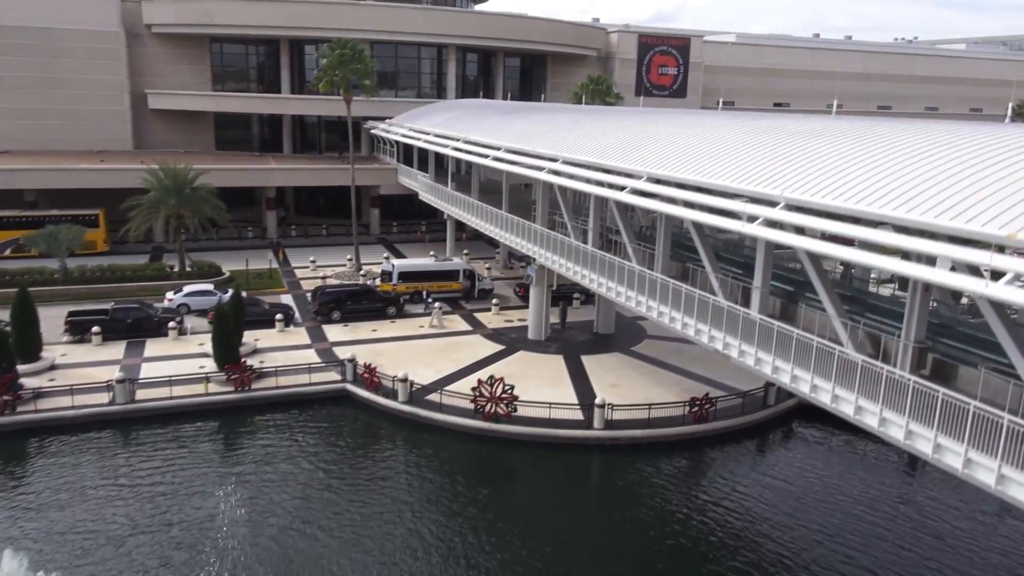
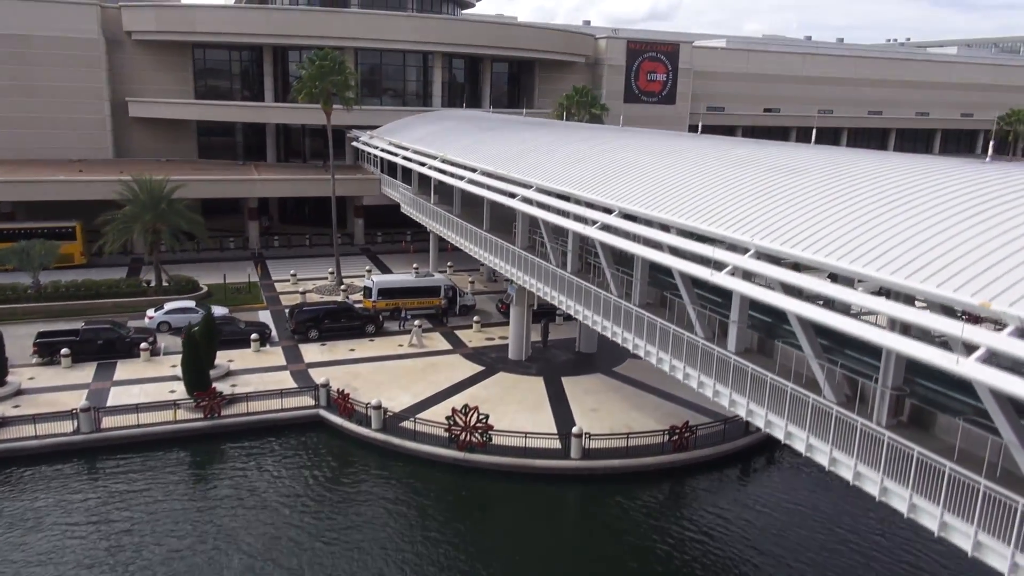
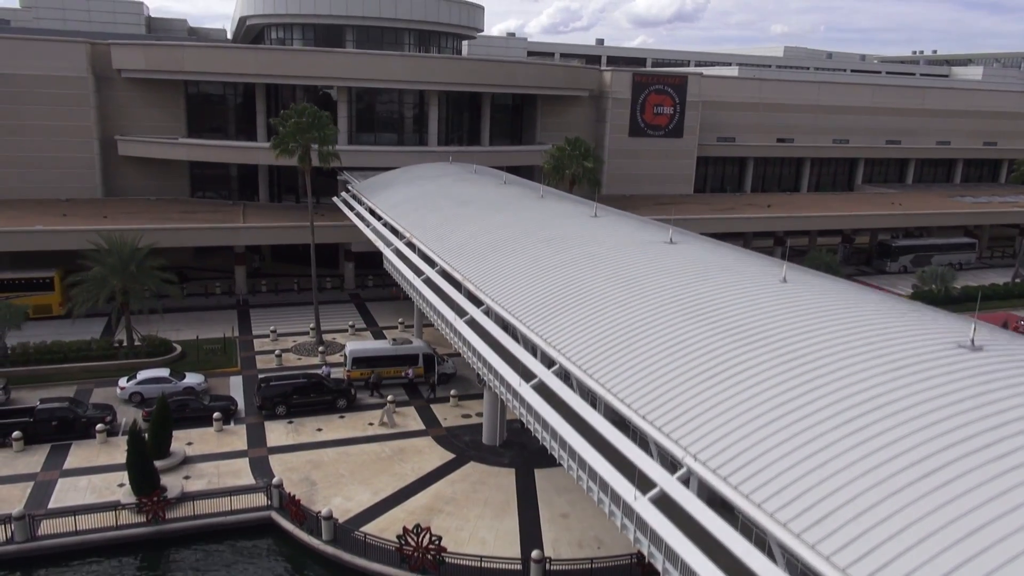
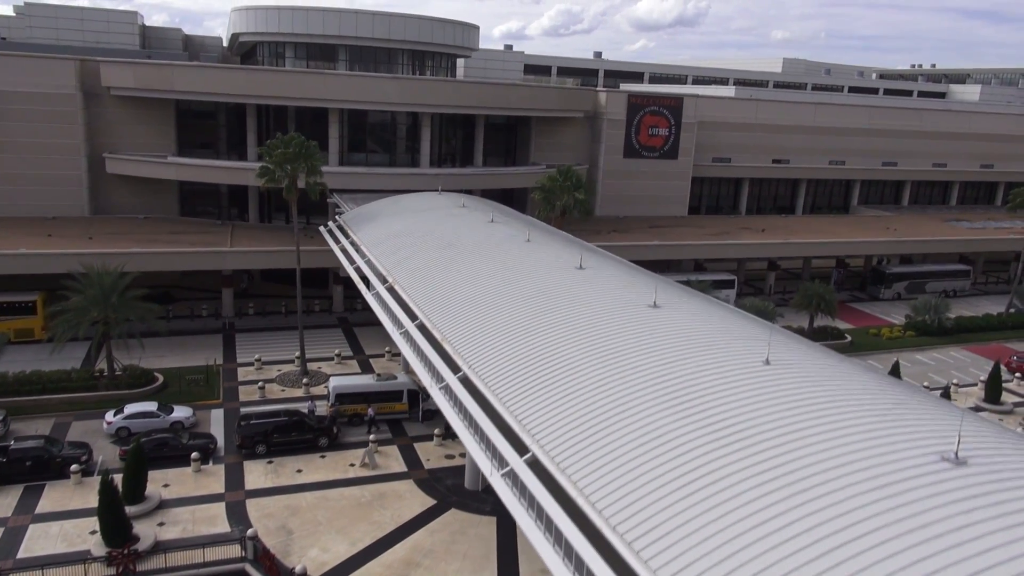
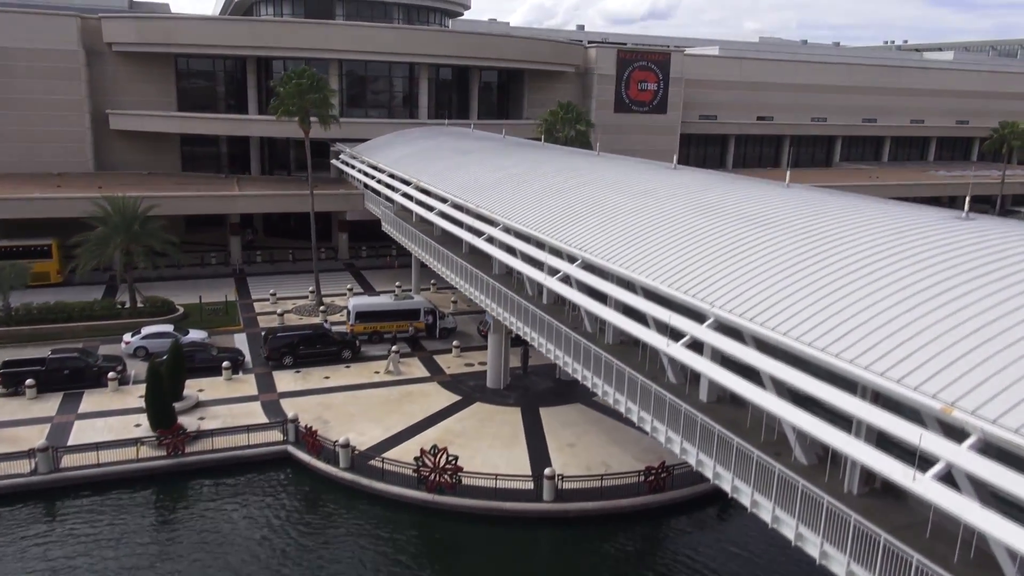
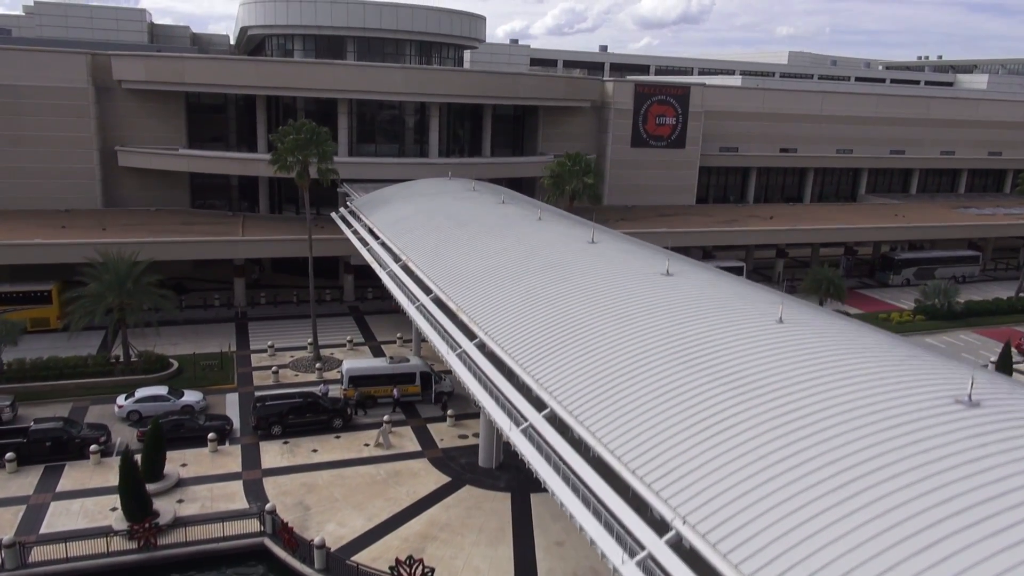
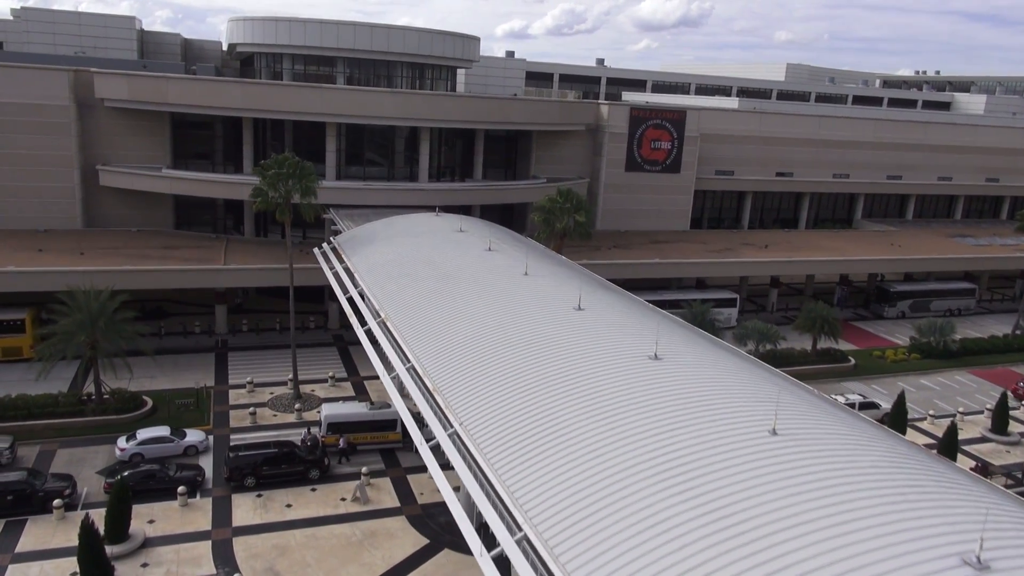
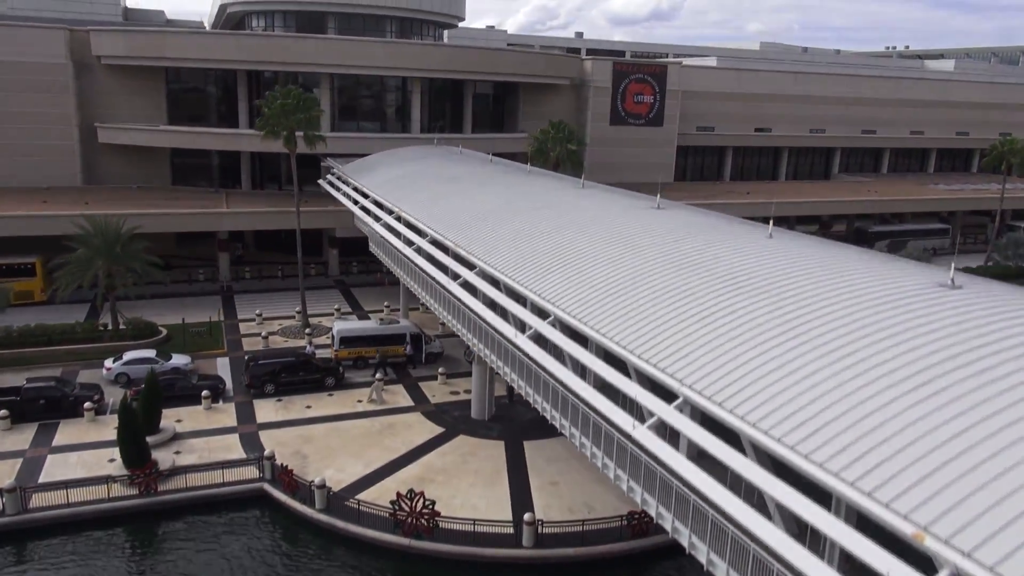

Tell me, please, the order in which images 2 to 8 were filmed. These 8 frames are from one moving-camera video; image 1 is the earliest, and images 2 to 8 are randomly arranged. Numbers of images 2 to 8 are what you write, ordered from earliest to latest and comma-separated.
2, 5, 8, 3, 6, 4, 7
